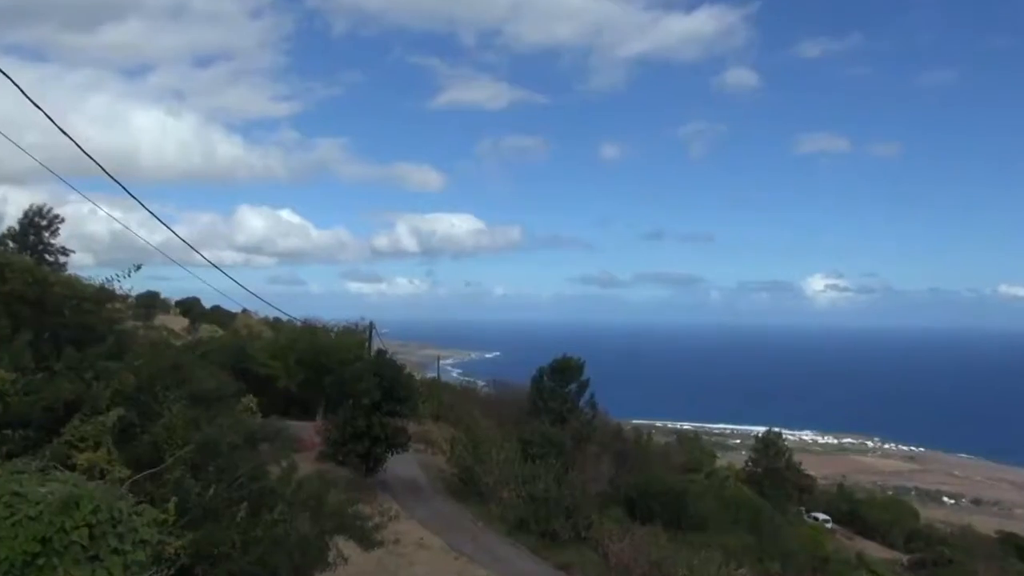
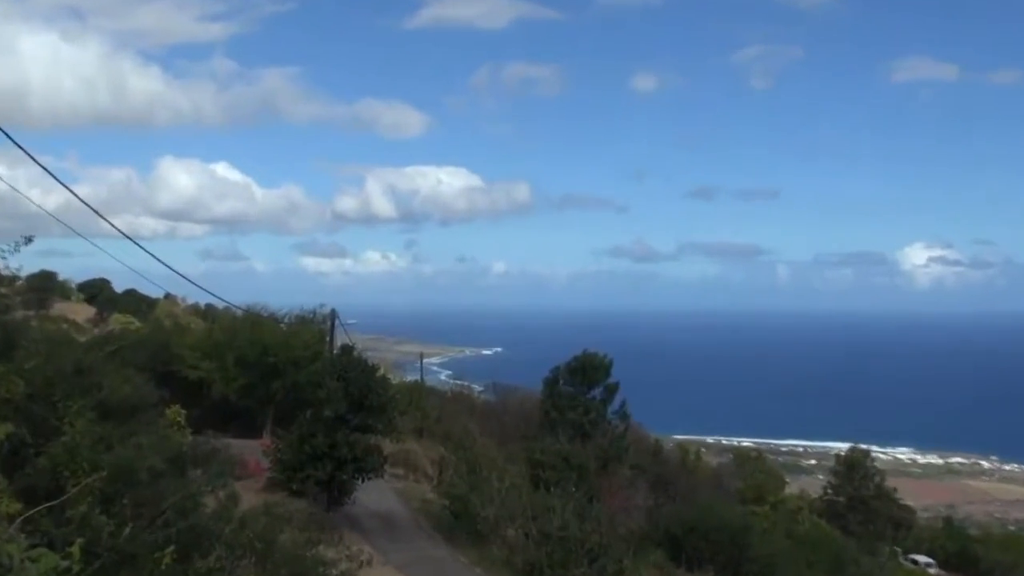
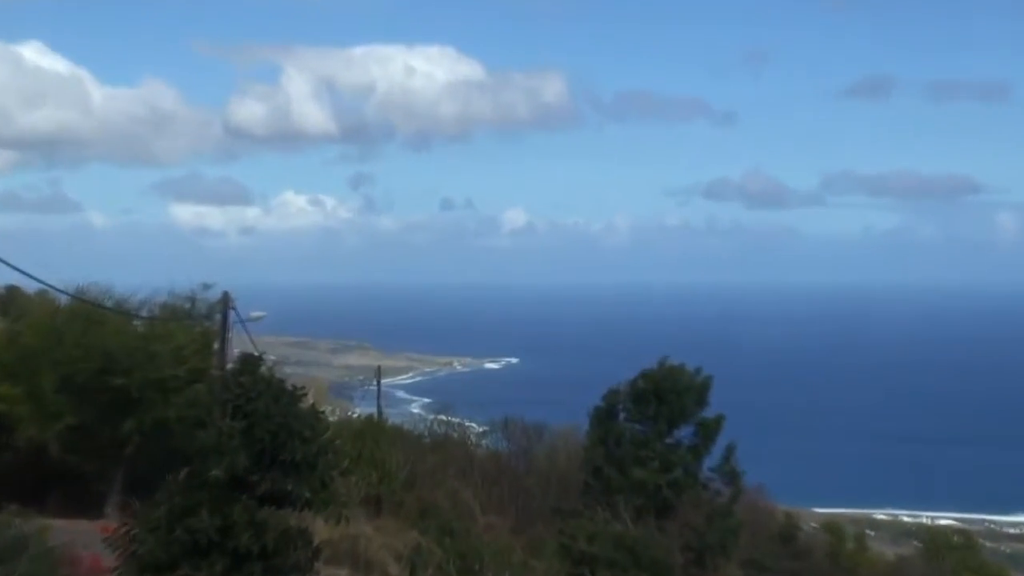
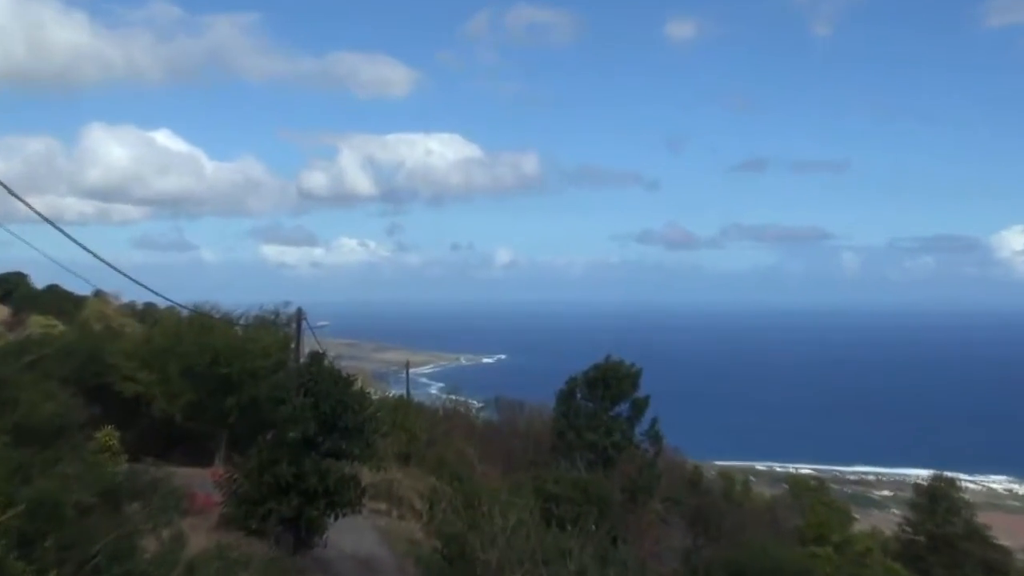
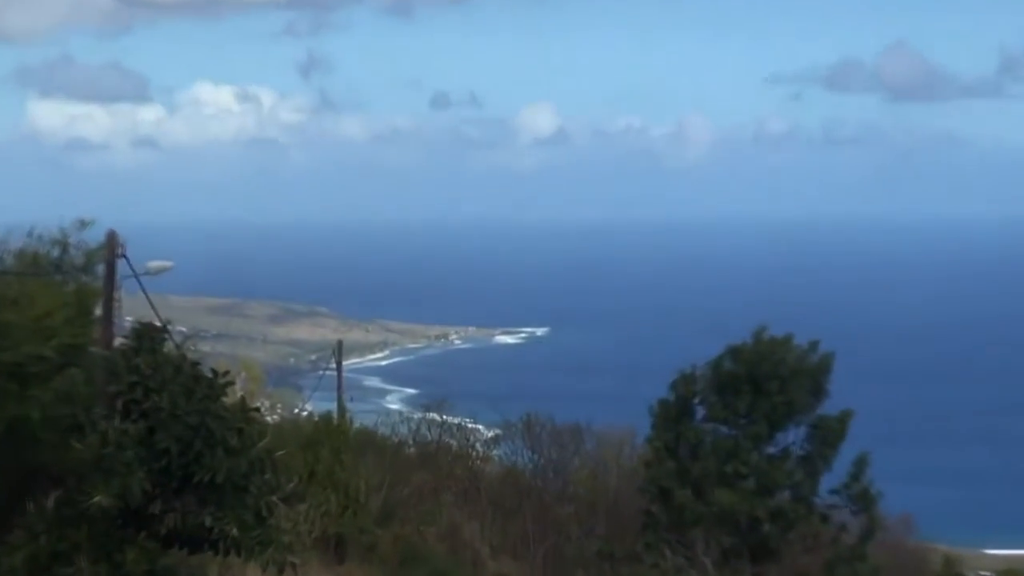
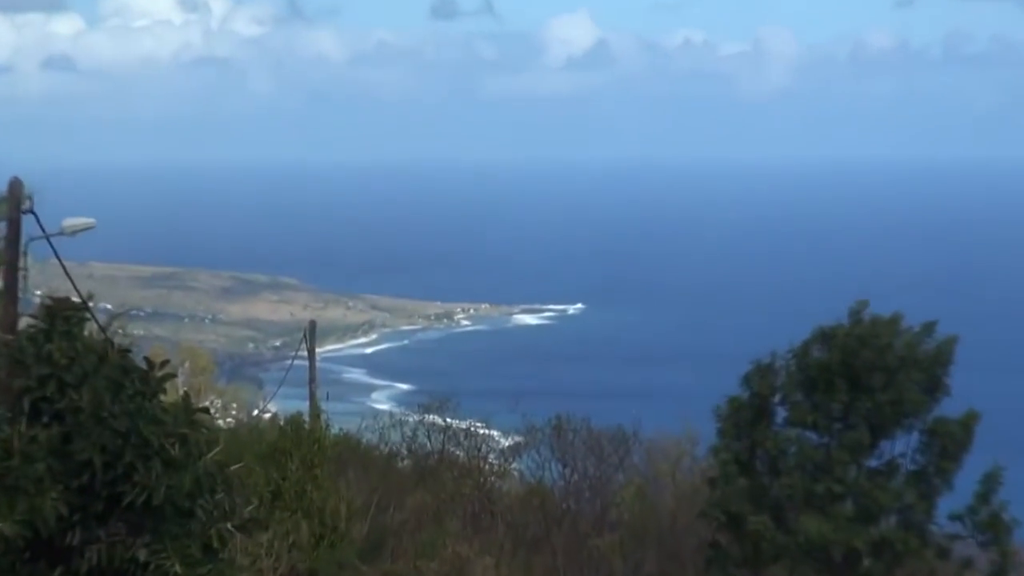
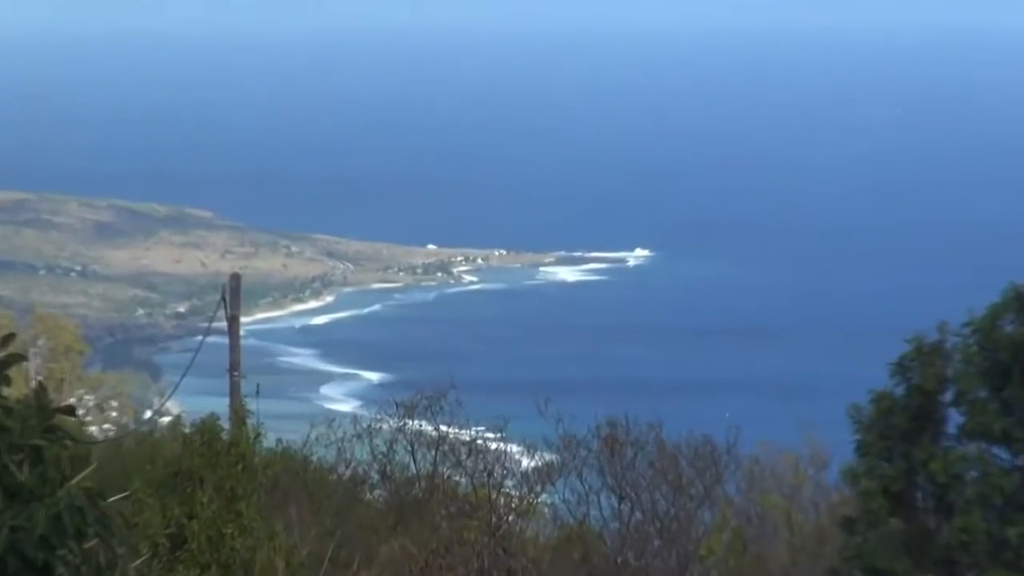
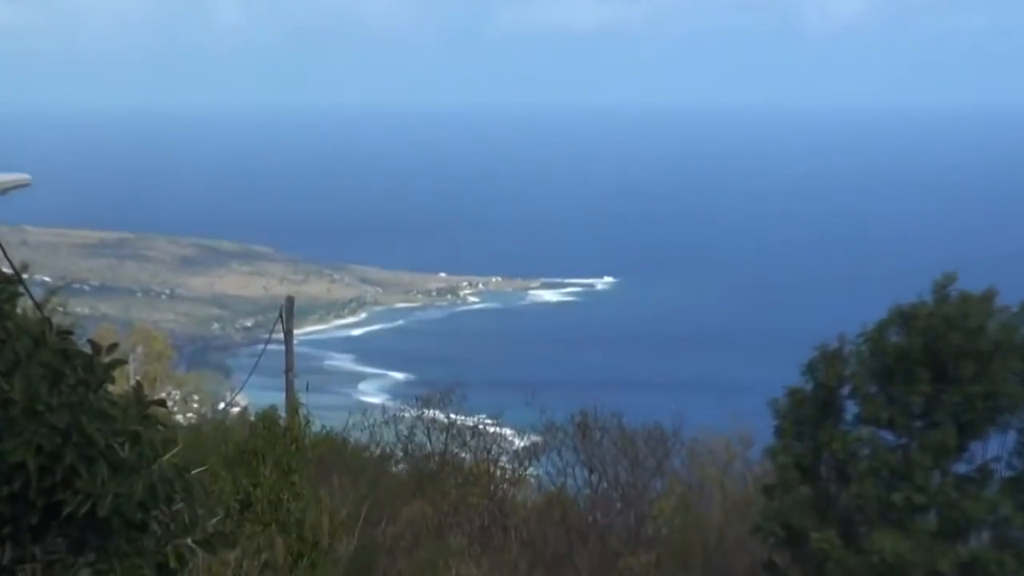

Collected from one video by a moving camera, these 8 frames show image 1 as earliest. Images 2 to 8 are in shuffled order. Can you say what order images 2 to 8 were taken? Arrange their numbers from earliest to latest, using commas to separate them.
2, 4, 3, 5, 6, 8, 7
